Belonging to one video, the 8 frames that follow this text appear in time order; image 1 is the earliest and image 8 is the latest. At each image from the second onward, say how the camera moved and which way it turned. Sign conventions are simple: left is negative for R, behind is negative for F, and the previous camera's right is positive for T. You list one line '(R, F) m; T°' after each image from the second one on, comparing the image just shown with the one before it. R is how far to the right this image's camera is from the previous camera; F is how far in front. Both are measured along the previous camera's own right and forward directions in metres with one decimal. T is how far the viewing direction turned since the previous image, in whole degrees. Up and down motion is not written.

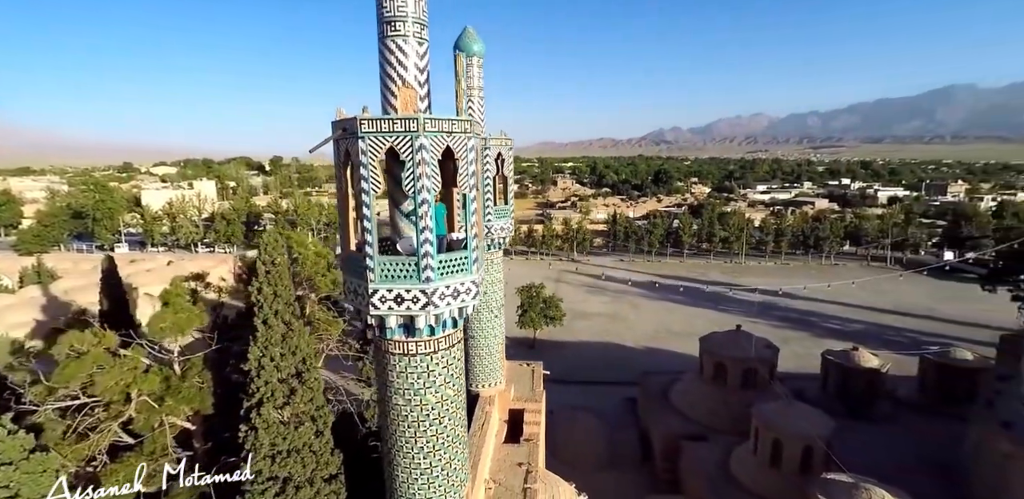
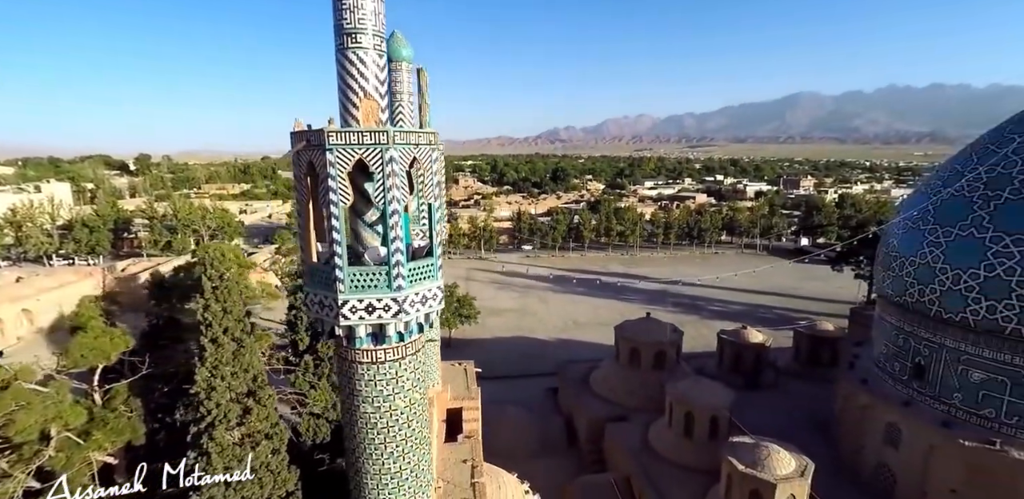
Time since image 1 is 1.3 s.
(-0.6, -0.2) m; +11°
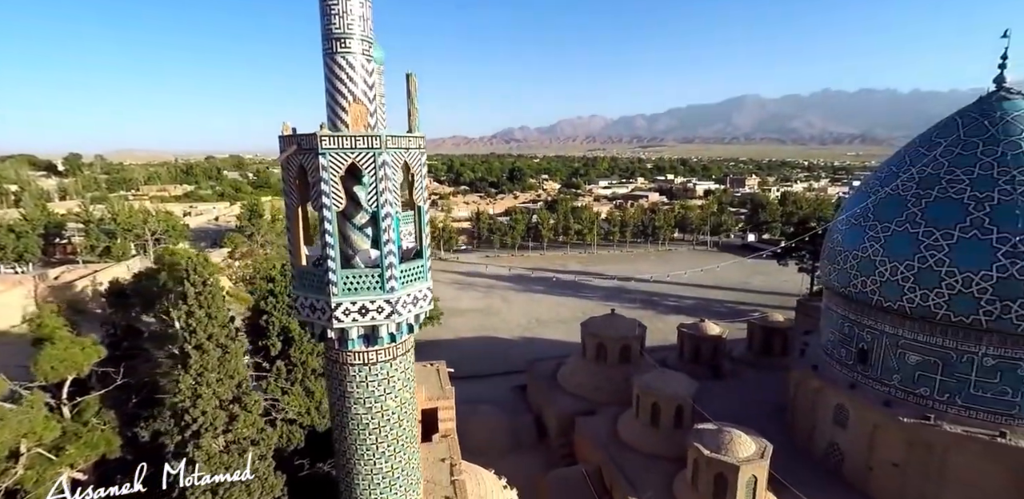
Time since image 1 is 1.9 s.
(-0.3, -0.1) m; +5°
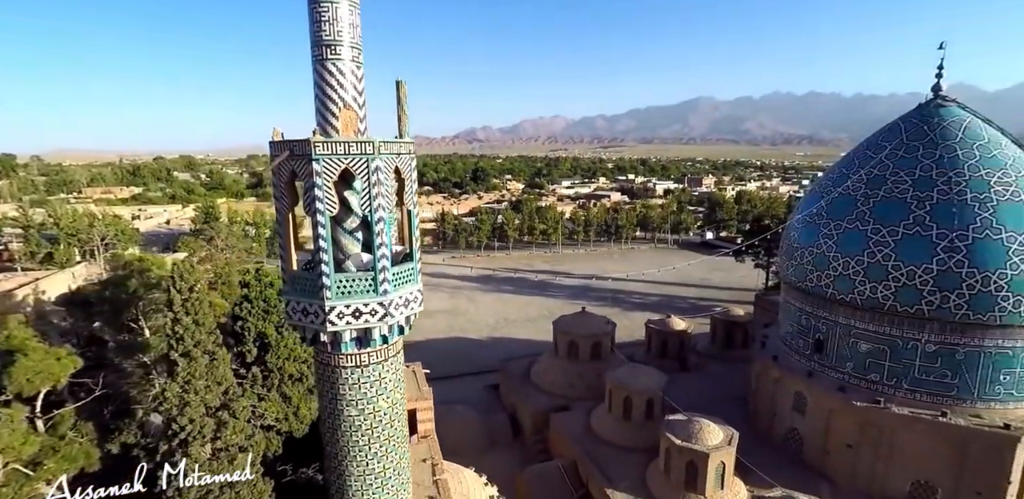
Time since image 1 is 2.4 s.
(-0.2, -0.1) m; +4°
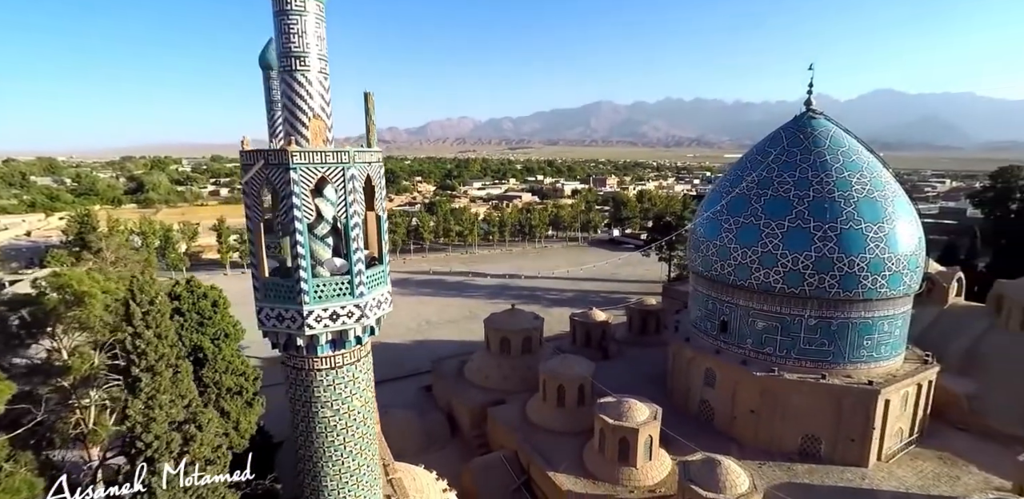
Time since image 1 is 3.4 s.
(-0.5, -0.4) m; +10°
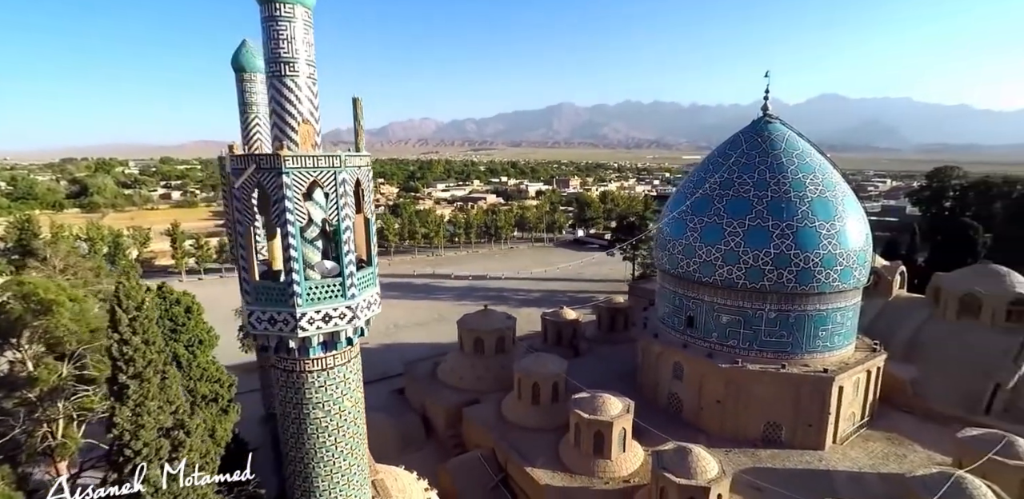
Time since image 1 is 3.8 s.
(-0.2, -0.2) m; +4°
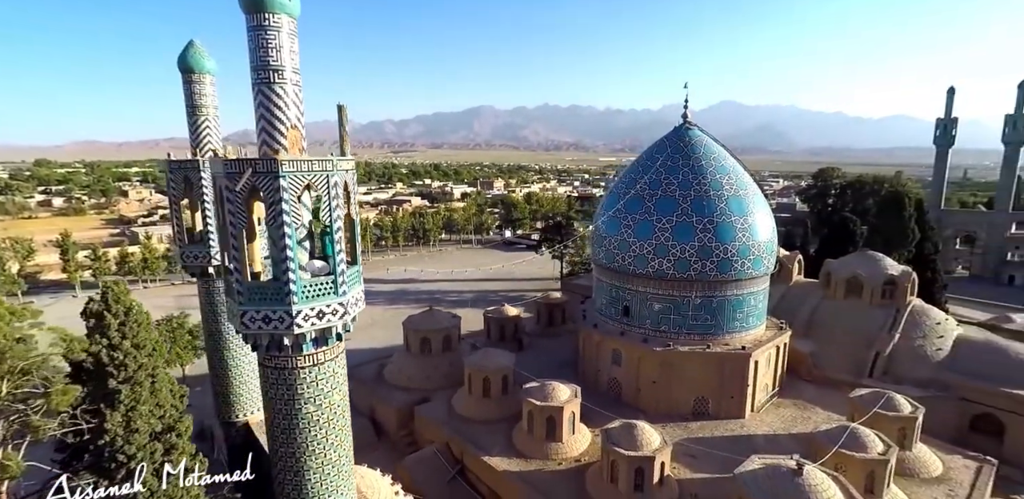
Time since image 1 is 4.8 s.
(-0.6, -0.4) m; +9°
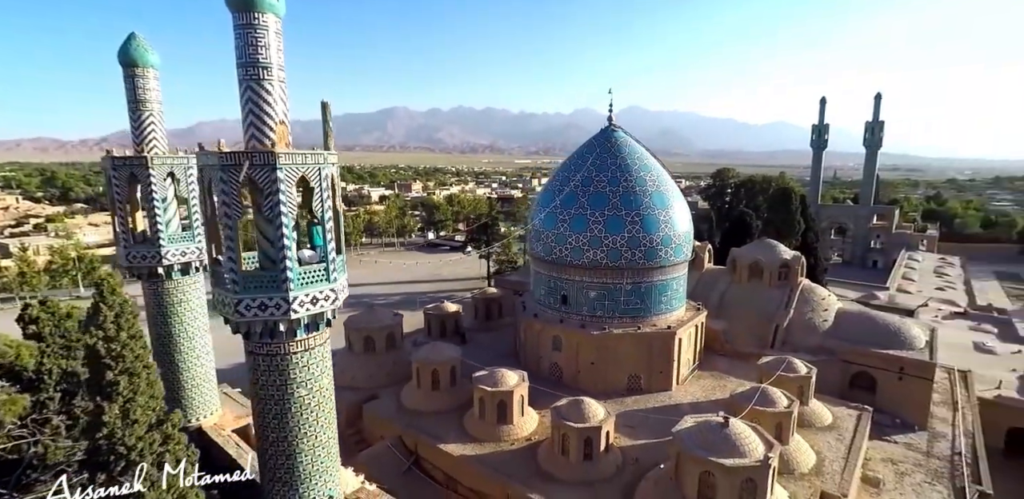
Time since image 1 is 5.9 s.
(-0.7, -0.5) m; +9°
